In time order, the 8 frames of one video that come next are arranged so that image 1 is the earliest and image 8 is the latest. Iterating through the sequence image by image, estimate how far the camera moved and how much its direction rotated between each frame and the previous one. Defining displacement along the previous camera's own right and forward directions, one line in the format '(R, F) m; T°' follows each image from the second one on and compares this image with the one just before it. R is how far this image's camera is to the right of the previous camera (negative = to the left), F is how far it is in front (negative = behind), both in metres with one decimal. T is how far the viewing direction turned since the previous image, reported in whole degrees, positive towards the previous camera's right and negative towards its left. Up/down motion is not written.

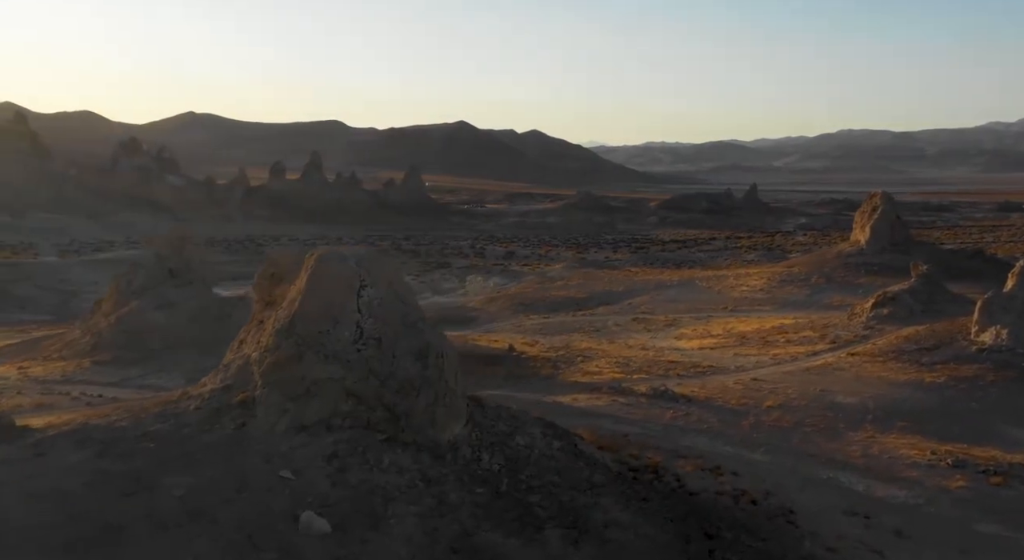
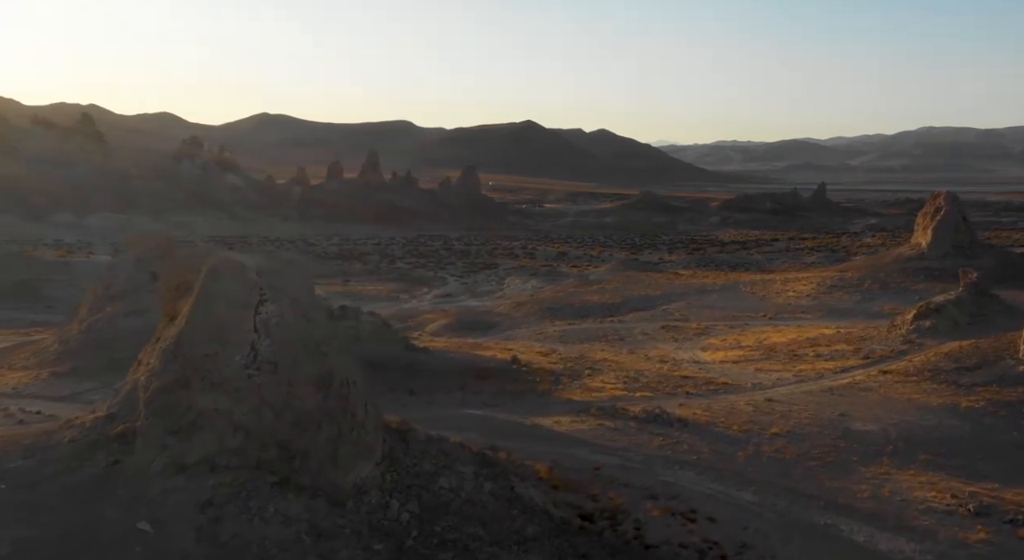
(+1.1, +1.1) m; -4°
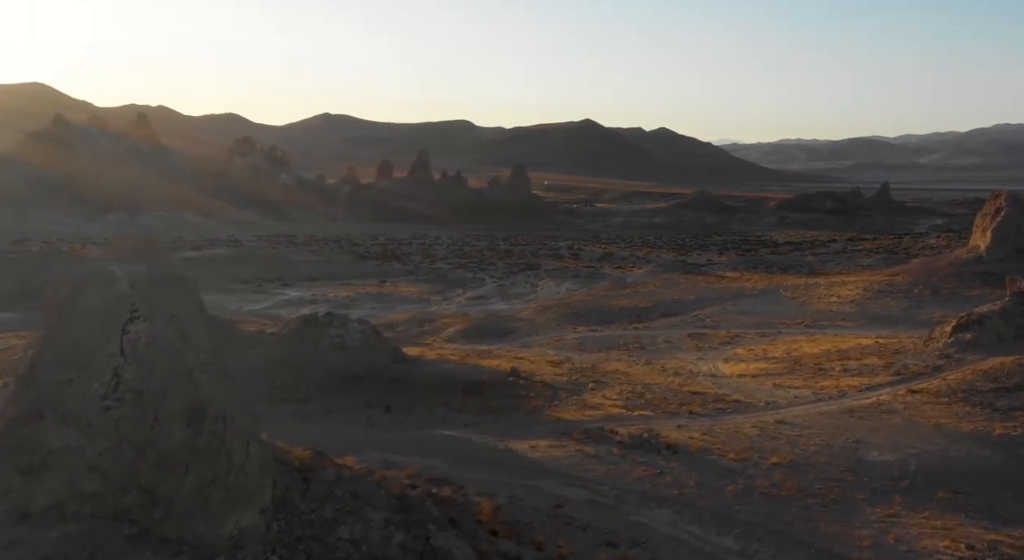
(+1.0, +1.1) m; -3°
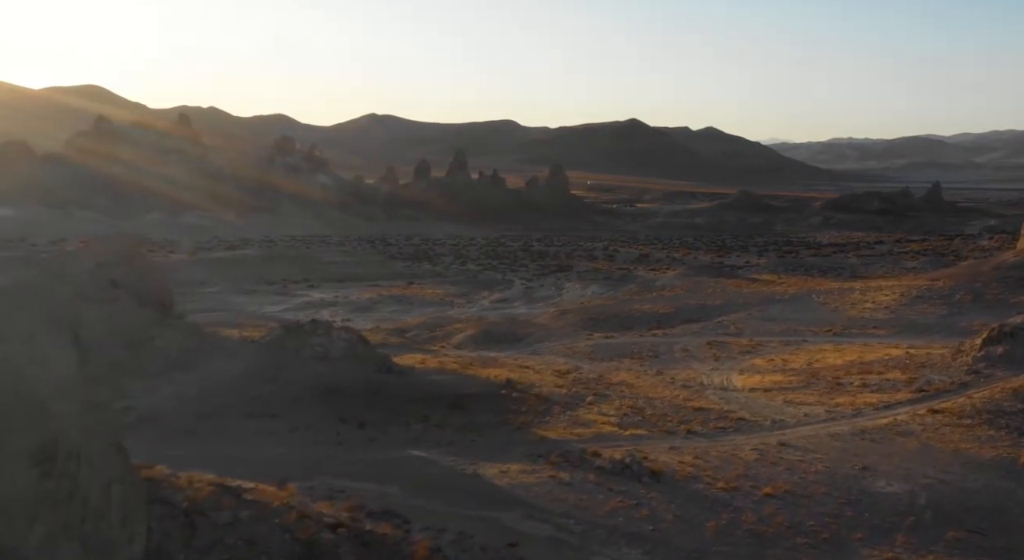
(+0.8, +0.8) m; -3°
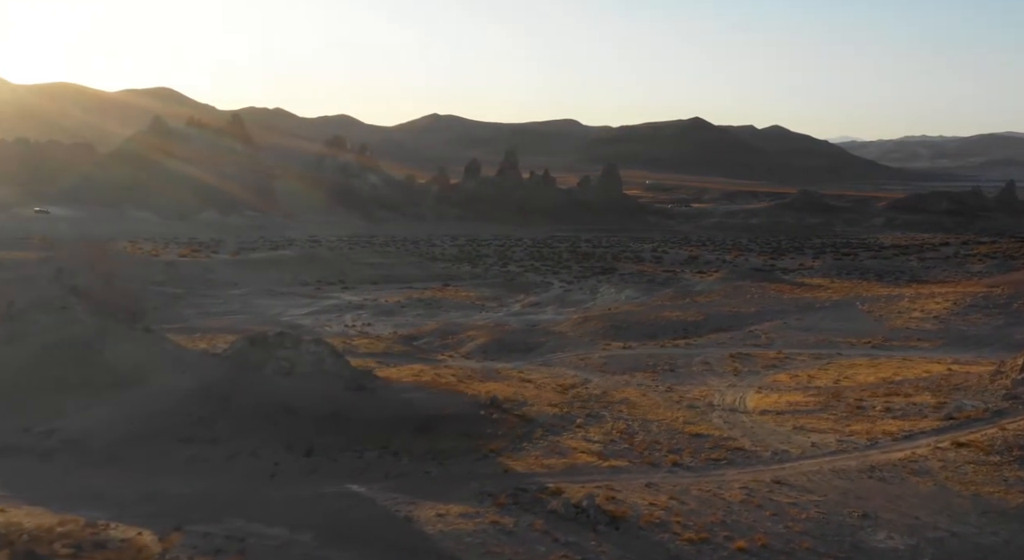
(+1.1, +1.2) m; -4°
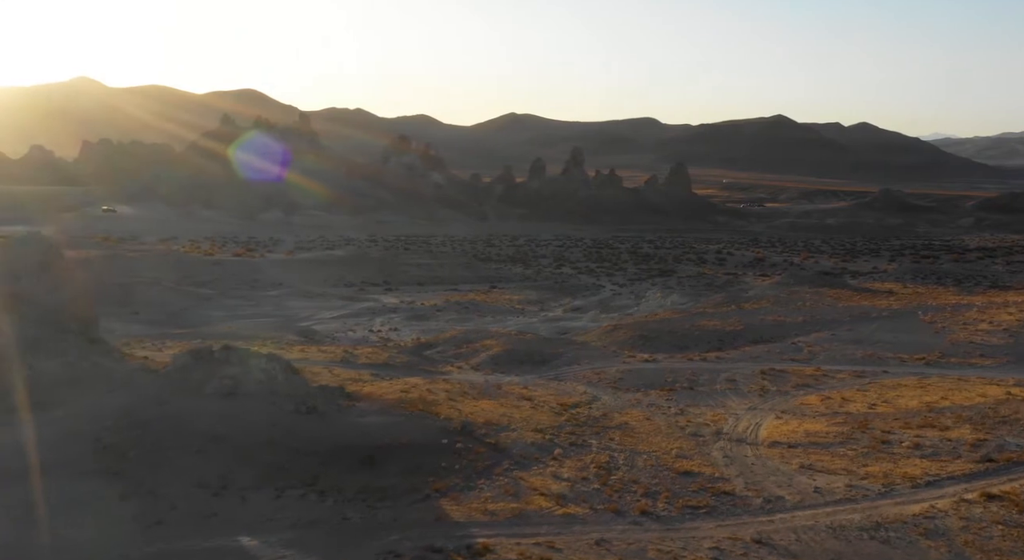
(+1.4, +1.5) m; -5°
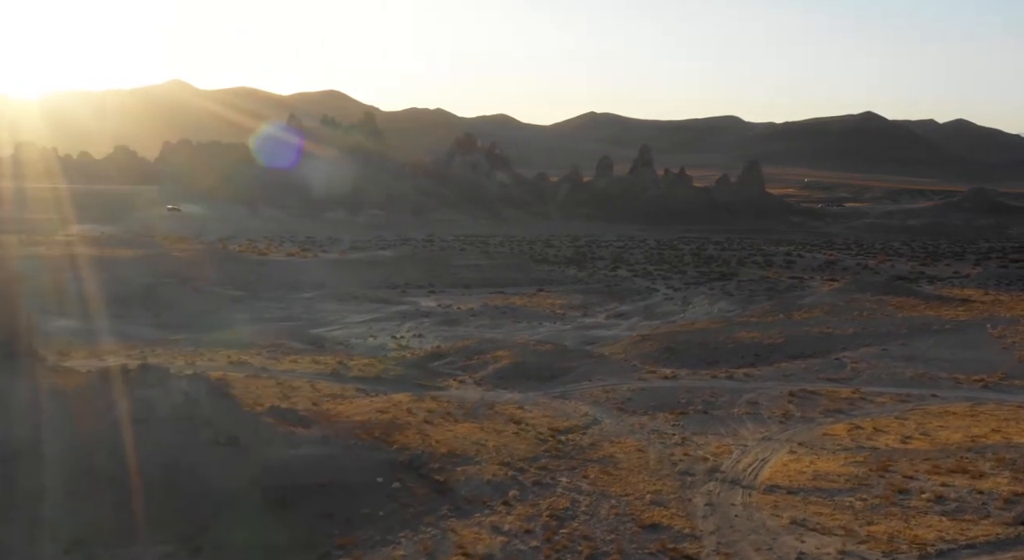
(+1.5, +1.7) m; -5°
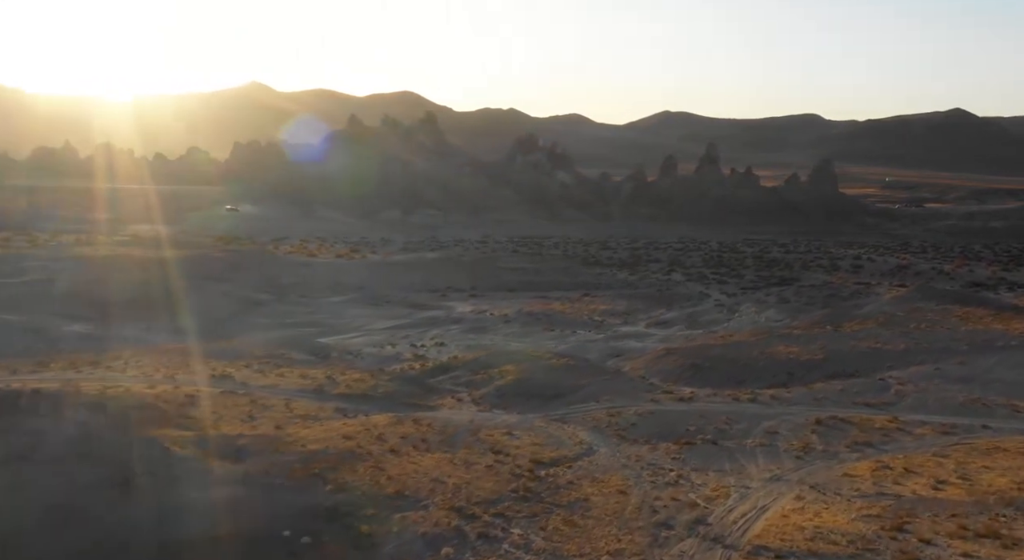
(+1.4, +1.6) m; -4°
